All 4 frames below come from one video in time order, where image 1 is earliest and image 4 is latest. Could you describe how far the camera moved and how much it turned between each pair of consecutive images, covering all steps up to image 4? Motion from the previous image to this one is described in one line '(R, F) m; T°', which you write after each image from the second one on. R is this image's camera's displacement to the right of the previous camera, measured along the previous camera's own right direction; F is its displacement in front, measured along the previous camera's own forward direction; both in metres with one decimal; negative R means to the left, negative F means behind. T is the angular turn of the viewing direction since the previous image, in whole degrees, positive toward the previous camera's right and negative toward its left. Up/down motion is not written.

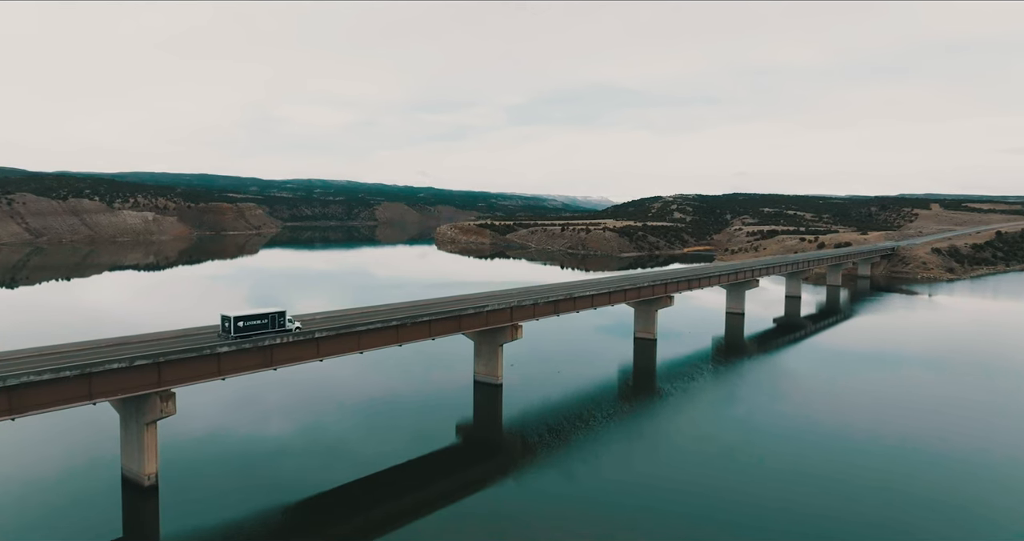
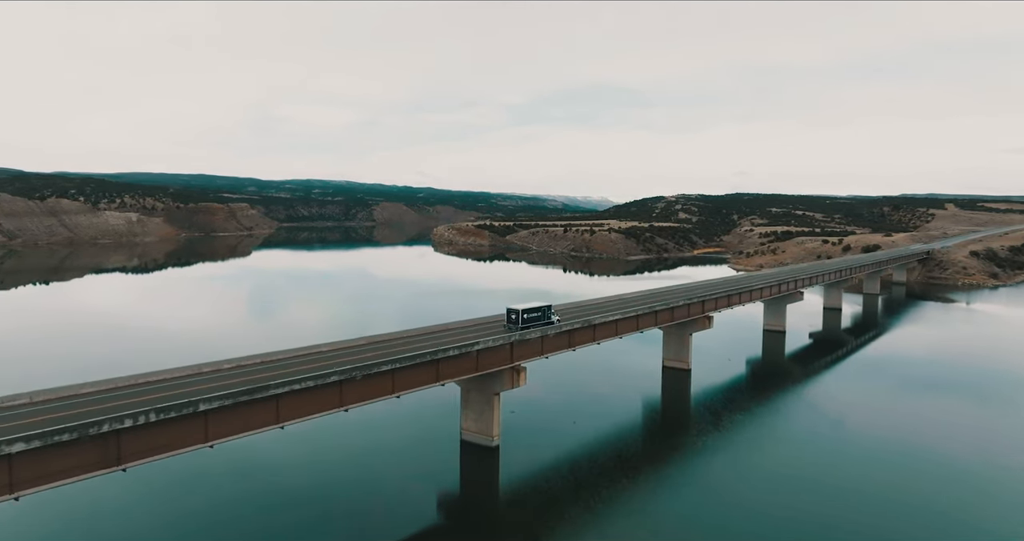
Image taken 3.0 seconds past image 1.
(0.0, +6.3) m; 0°
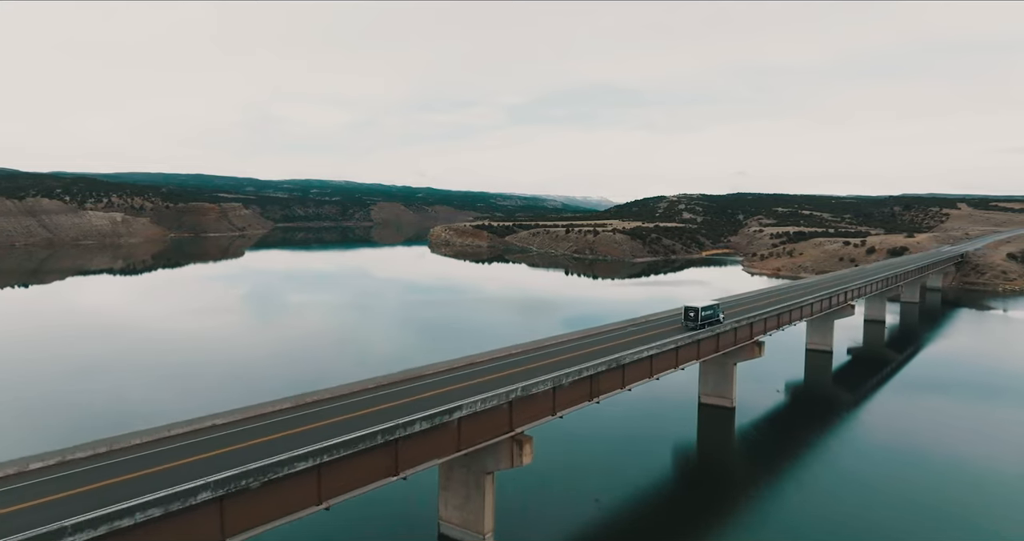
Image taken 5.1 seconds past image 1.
(0.0, +5.4) m; 0°
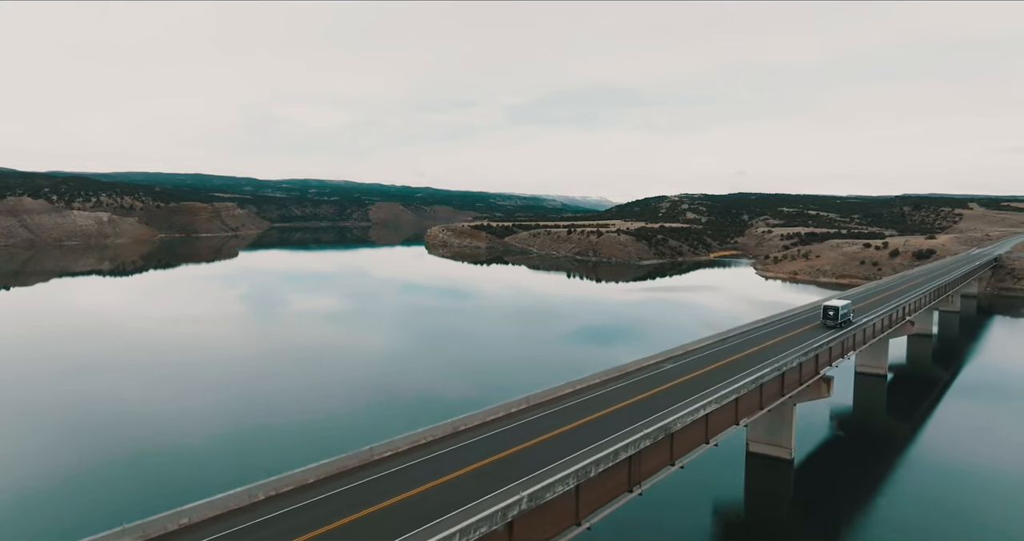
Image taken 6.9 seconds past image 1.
(0.0, +4.5) m; 0°
